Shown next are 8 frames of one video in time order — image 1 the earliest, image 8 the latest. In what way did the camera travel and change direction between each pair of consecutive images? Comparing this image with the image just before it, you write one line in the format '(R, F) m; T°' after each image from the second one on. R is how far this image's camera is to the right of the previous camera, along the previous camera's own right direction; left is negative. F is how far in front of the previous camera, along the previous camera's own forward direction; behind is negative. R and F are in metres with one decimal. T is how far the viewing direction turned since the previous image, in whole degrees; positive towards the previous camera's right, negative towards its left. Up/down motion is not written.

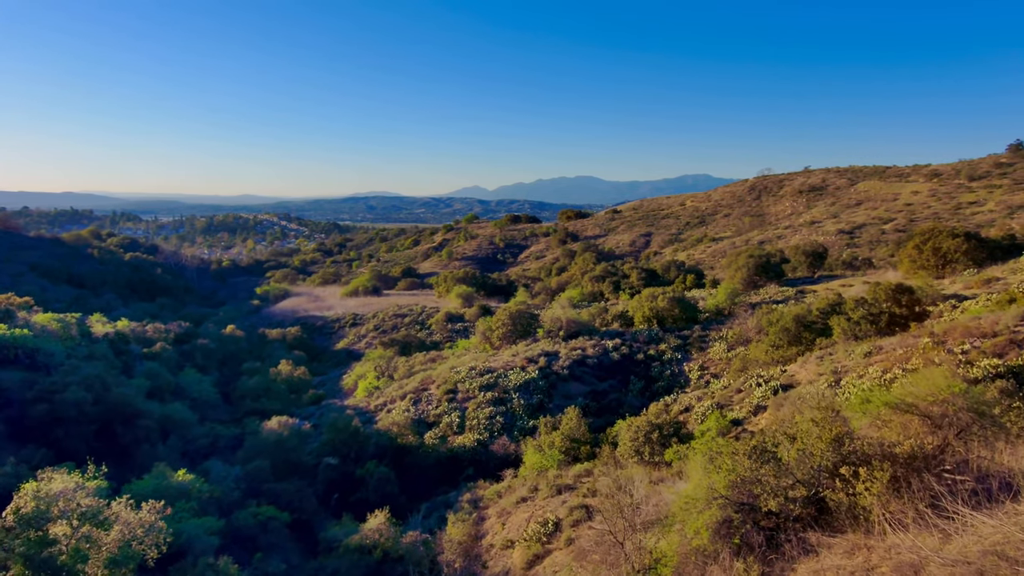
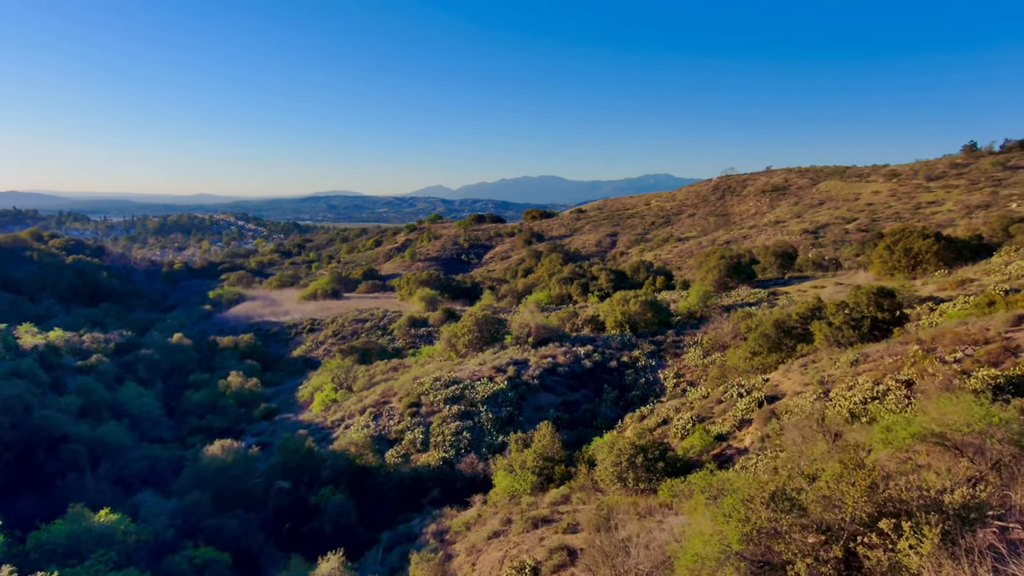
(0.0, +1.1) m; +4°
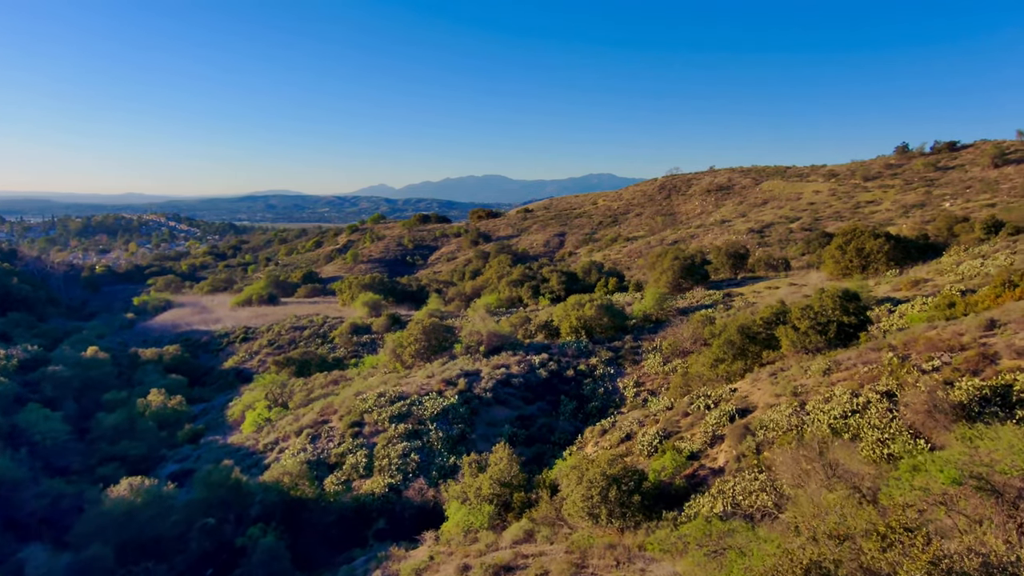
(-0.1, +1.3) m; +7°
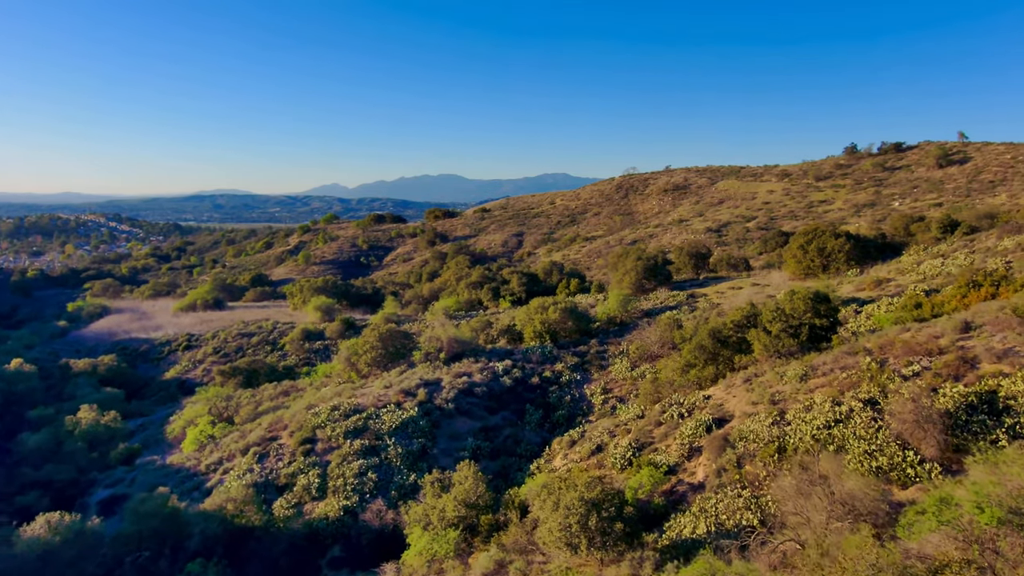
(-0.1, +0.8) m; +5°
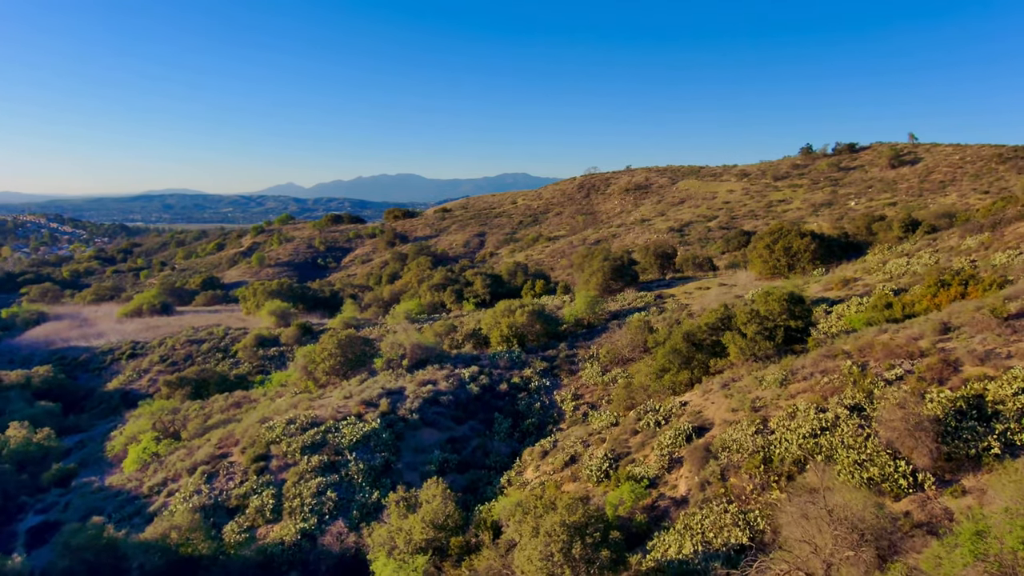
(-0.1, +0.7) m; +5°
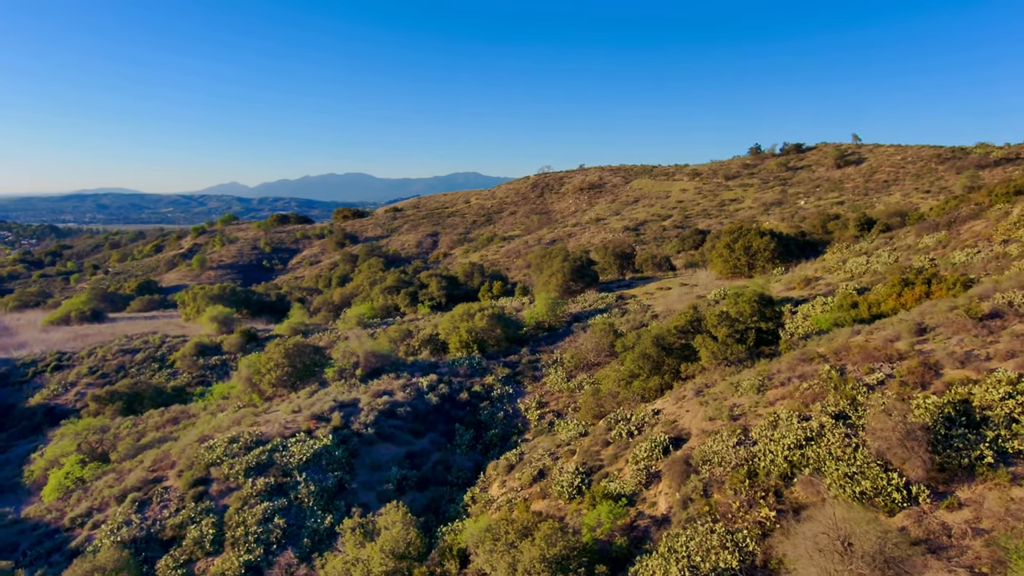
(-0.2, +0.8) m; +6°
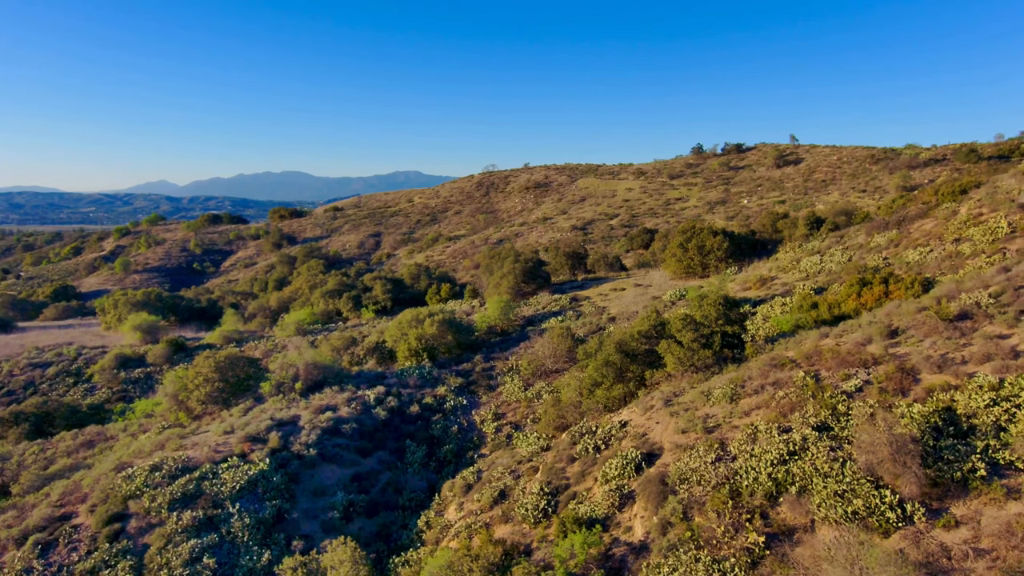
(-0.2, +0.9) m; +7°
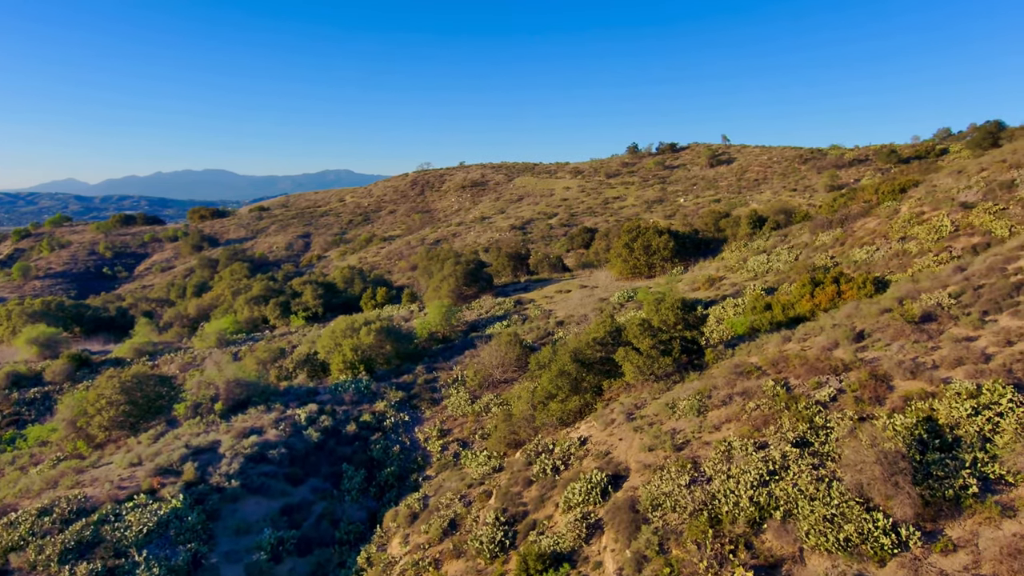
(-0.1, +1.0) m; +8°
